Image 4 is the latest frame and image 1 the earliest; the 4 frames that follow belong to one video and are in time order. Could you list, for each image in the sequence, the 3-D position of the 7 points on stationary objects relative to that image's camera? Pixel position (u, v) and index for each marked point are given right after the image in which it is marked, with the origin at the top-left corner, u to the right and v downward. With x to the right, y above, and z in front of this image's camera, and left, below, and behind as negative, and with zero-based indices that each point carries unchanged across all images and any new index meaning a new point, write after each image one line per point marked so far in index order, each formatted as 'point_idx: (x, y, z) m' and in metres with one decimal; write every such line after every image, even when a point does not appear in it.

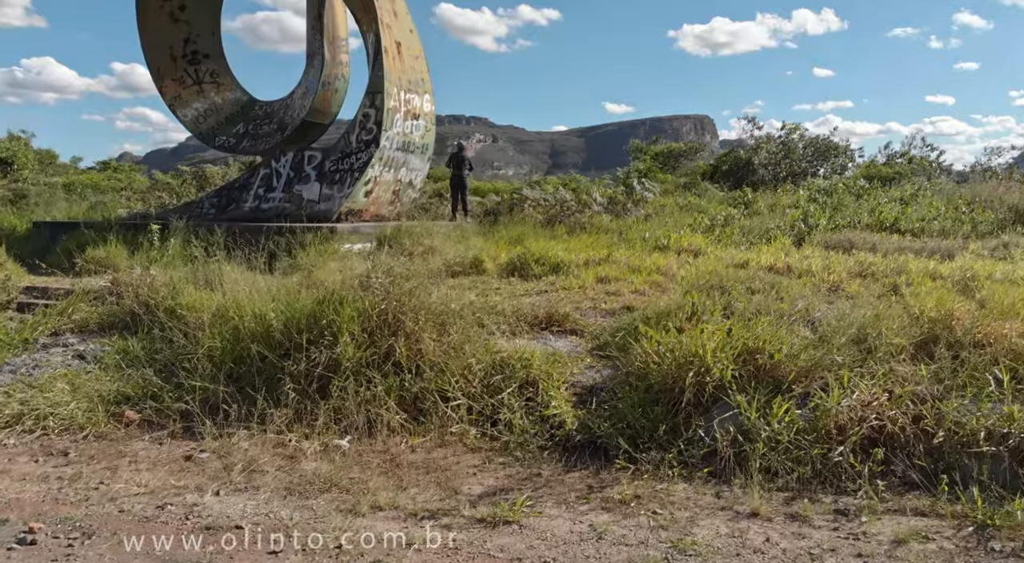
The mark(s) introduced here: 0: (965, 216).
0: (+3.8, +0.6, +7.1) m
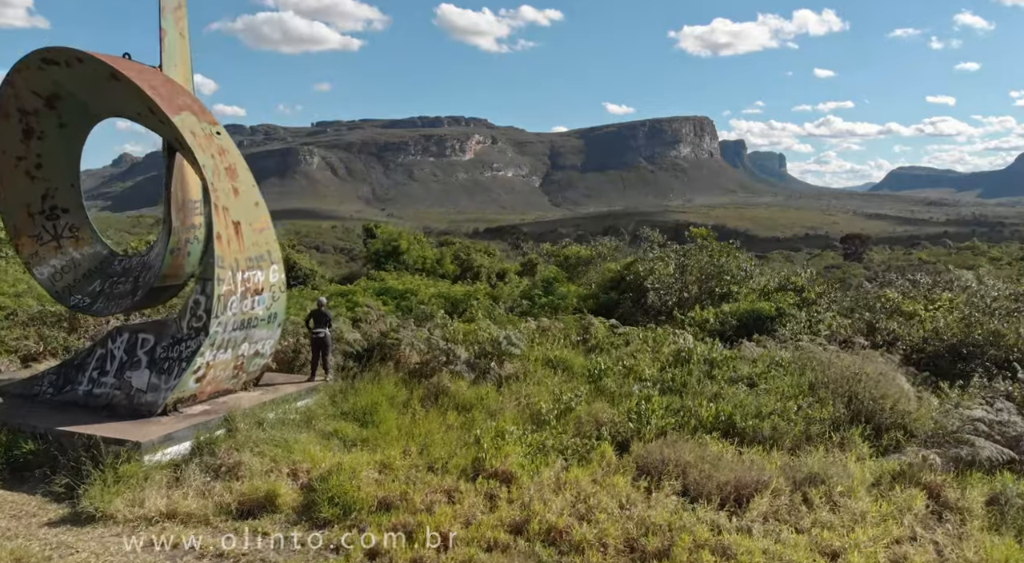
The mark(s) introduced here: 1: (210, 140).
0: (+2.4, -1.0, +7.0) m
1: (-2.6, +1.2, +7.4) m
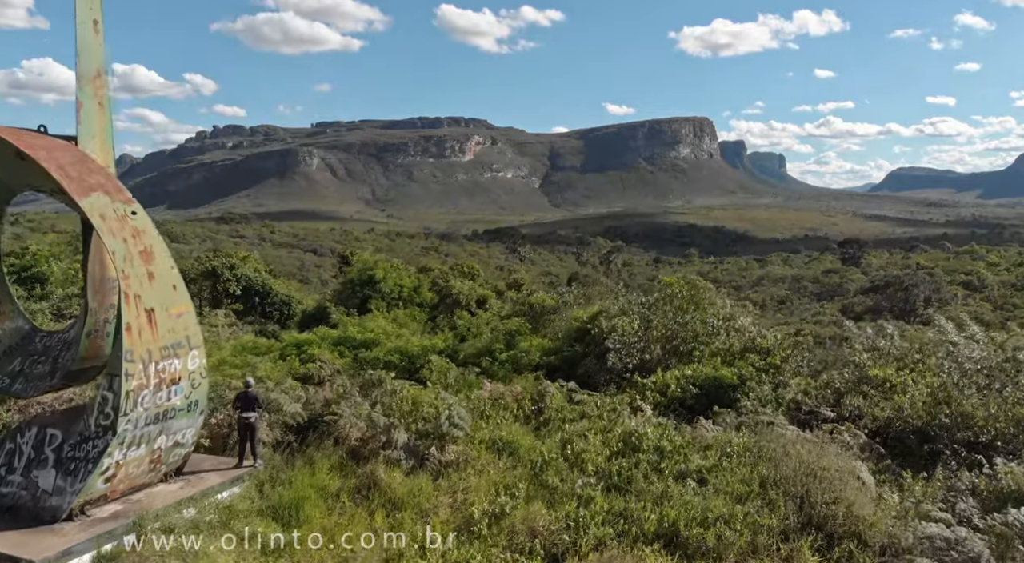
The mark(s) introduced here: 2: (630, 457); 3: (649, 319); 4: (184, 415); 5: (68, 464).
0: (+1.8, -1.8, +6.6) m
1: (-3.2, +0.5, +6.9) m
2: (+1.0, -1.5, +7.5) m
3: (+1.8, -0.4, +11.2) m
4: (-2.8, -1.1, +7.3) m
5: (-3.5, -1.4, +6.7) m
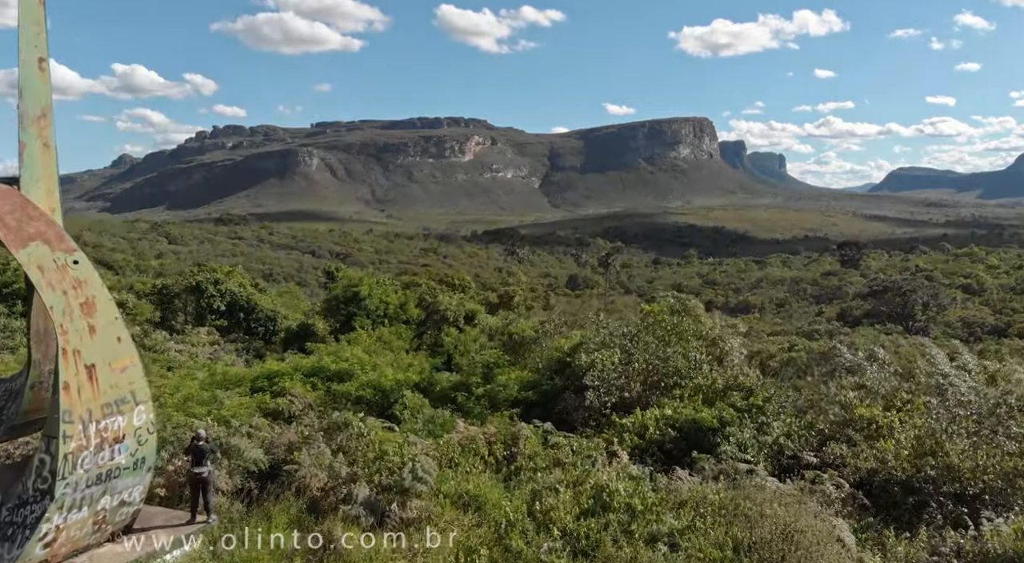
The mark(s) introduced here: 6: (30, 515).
0: (+1.5, -2.2, +6.2) m
1: (-3.5, +0.1, +6.6) m
2: (+0.7, -2.0, +7.2) m
3: (+1.5, -0.8, +10.9) m
4: (-3.1, -1.5, +6.9) m
5: (-3.8, -1.8, +6.4) m
6: (-3.5, -1.7, +6.3) m
